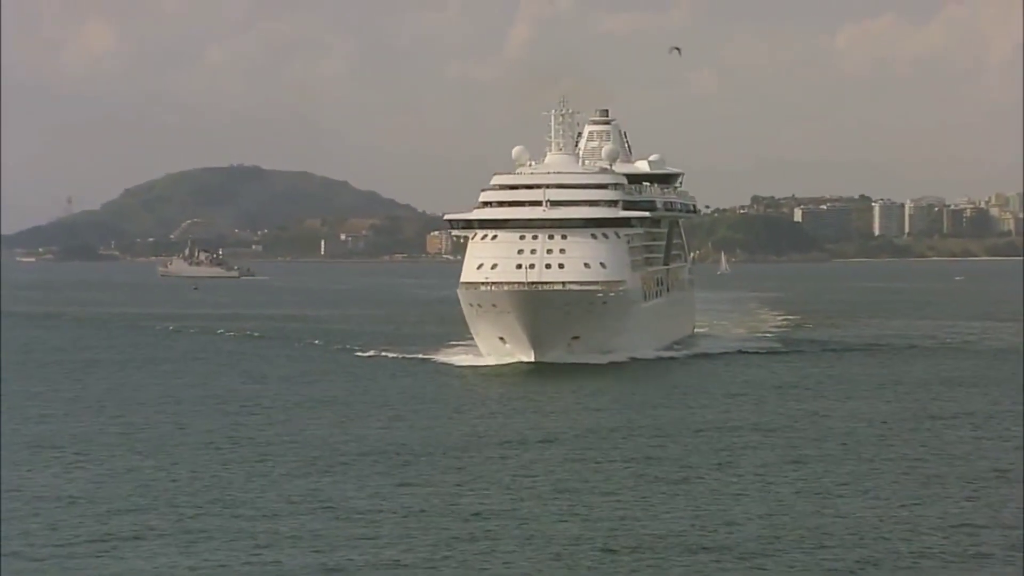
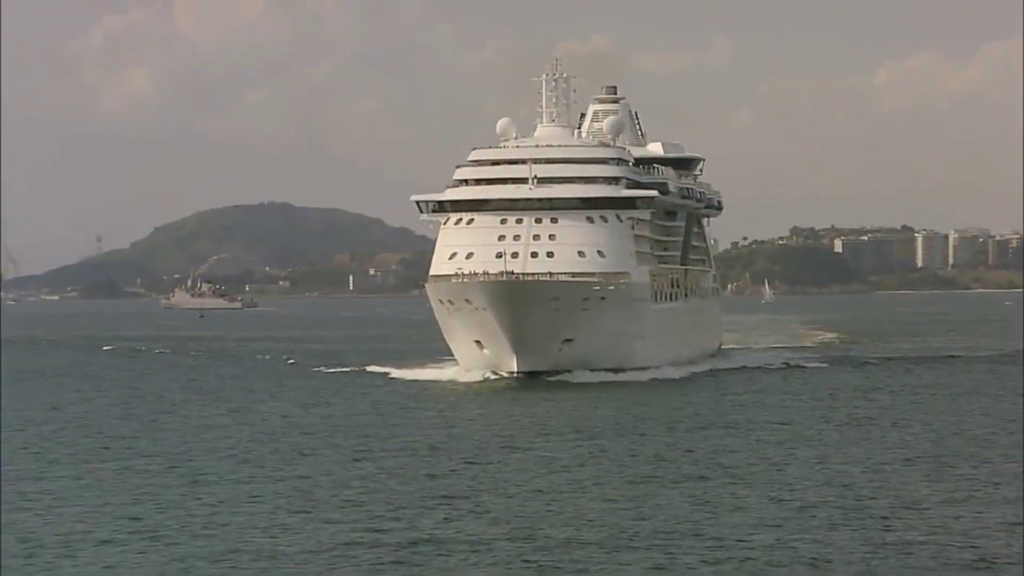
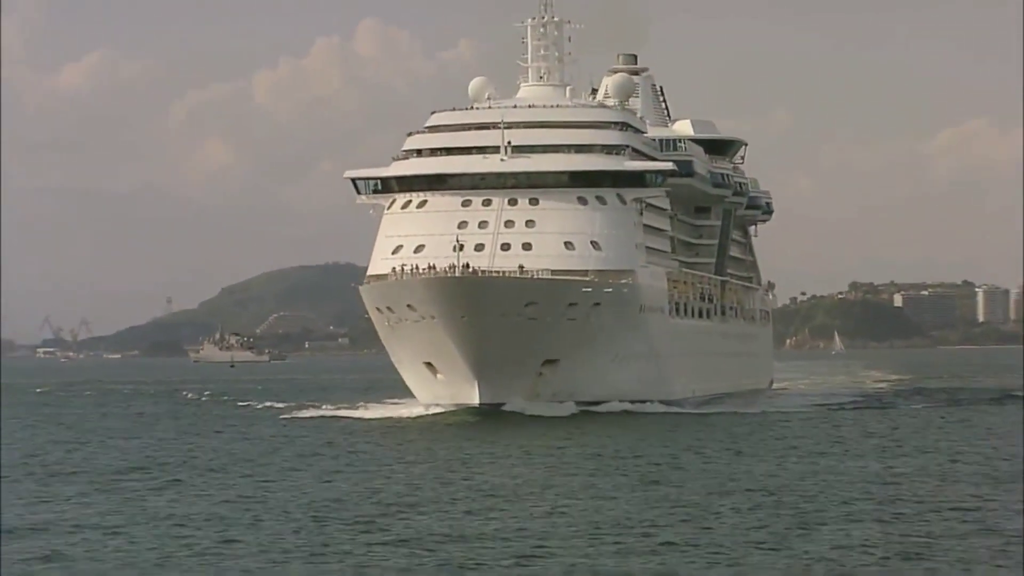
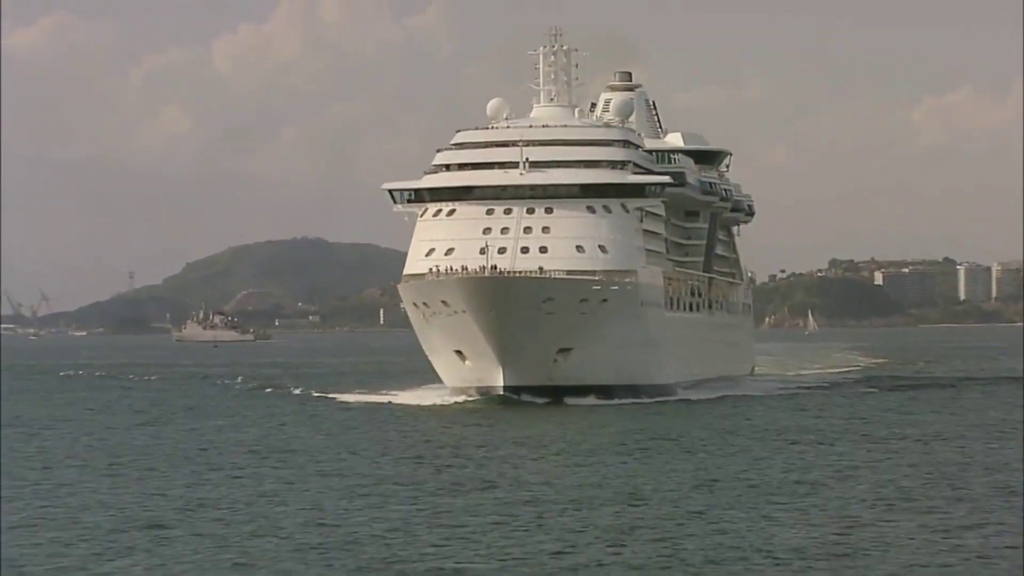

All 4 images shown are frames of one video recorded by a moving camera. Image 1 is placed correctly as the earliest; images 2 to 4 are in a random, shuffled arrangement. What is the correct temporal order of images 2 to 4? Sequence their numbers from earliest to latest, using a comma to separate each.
2, 4, 3
